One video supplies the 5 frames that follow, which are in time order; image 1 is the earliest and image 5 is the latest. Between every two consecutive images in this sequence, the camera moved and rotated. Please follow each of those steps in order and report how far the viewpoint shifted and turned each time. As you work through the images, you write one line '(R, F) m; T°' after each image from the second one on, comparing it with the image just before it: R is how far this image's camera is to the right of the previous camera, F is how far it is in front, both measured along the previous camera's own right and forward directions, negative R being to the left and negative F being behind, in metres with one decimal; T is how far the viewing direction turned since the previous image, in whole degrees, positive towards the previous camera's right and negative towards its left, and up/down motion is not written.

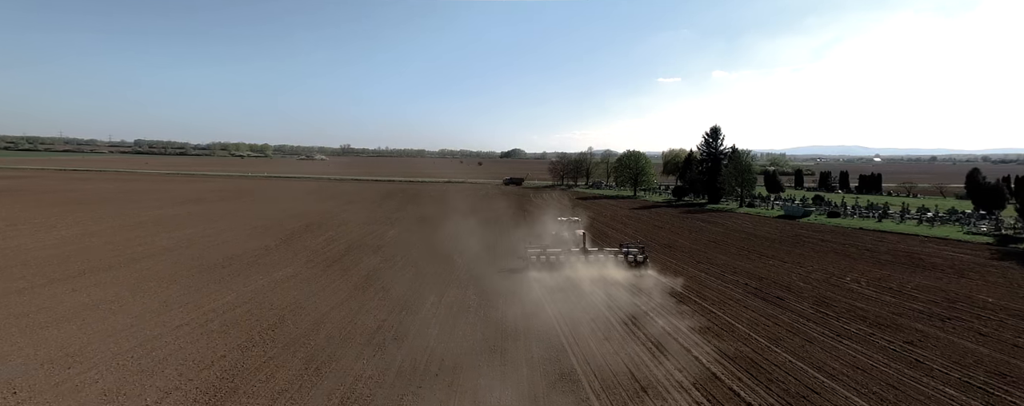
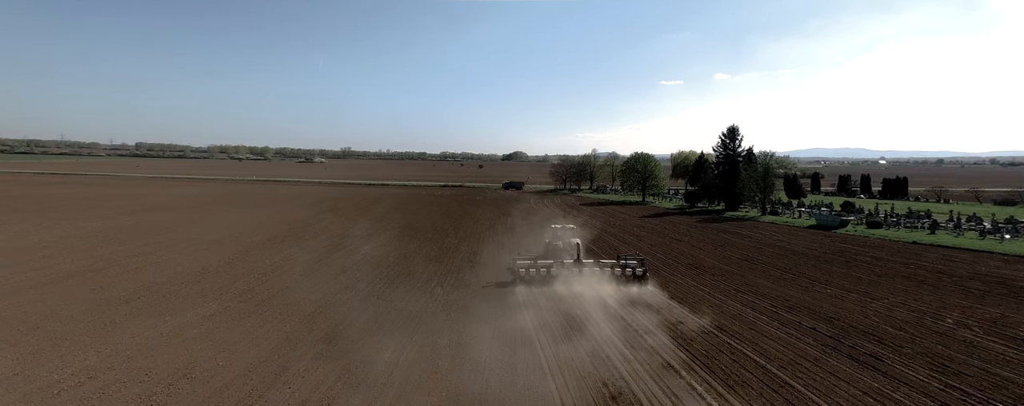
(+0.4, +4.1) m; 0°
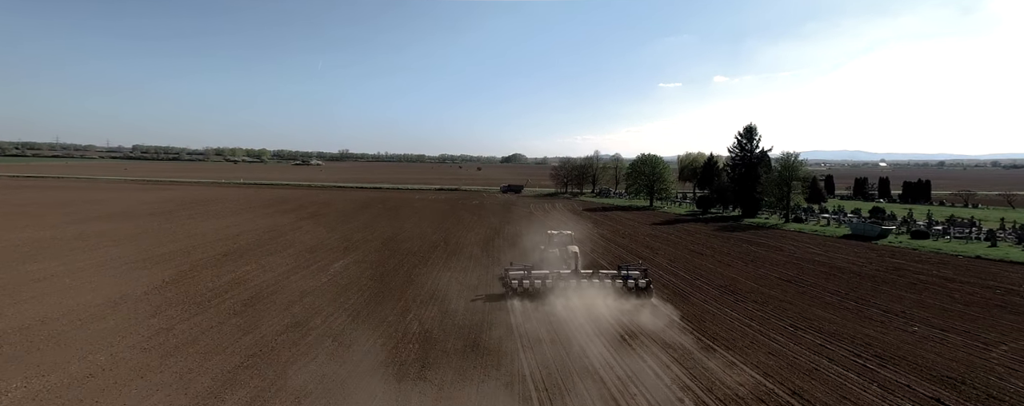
(+0.1, +3.6) m; 0°
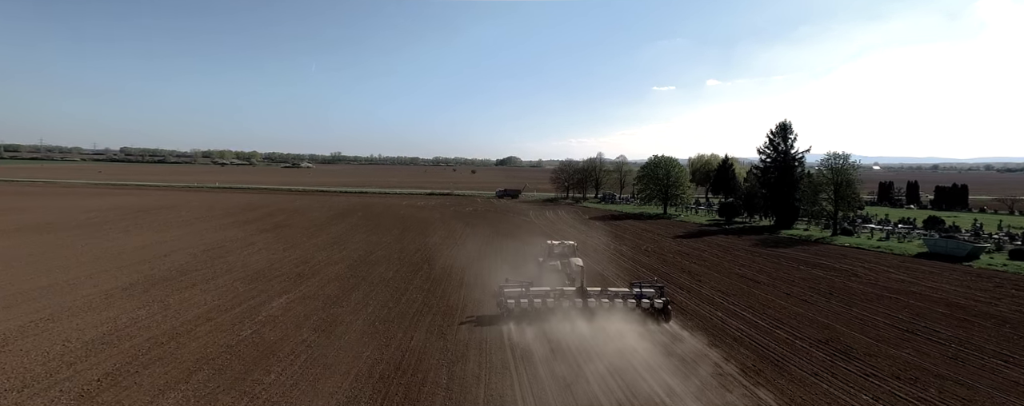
(-0.3, +5.5) m; +1°
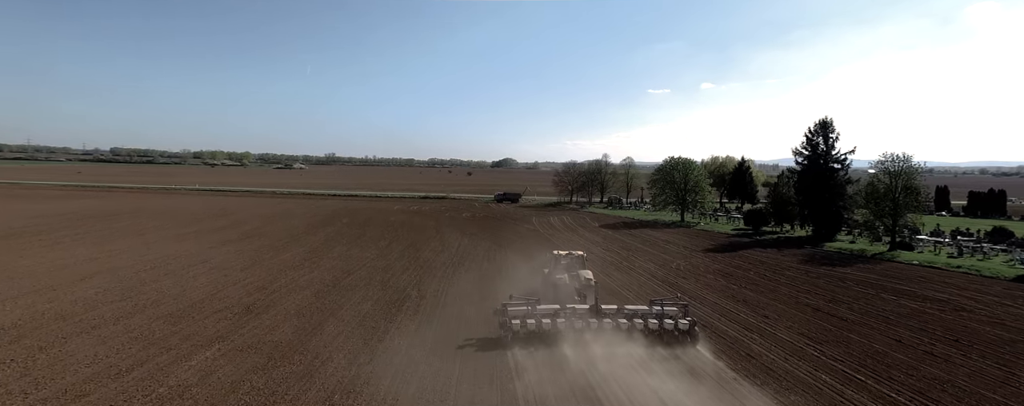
(-0.6, +4.4) m; +1°
